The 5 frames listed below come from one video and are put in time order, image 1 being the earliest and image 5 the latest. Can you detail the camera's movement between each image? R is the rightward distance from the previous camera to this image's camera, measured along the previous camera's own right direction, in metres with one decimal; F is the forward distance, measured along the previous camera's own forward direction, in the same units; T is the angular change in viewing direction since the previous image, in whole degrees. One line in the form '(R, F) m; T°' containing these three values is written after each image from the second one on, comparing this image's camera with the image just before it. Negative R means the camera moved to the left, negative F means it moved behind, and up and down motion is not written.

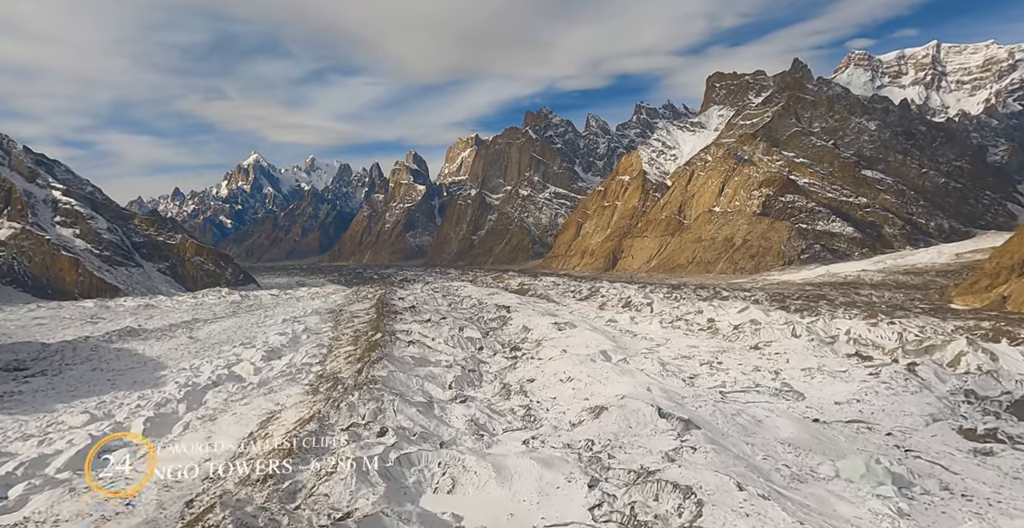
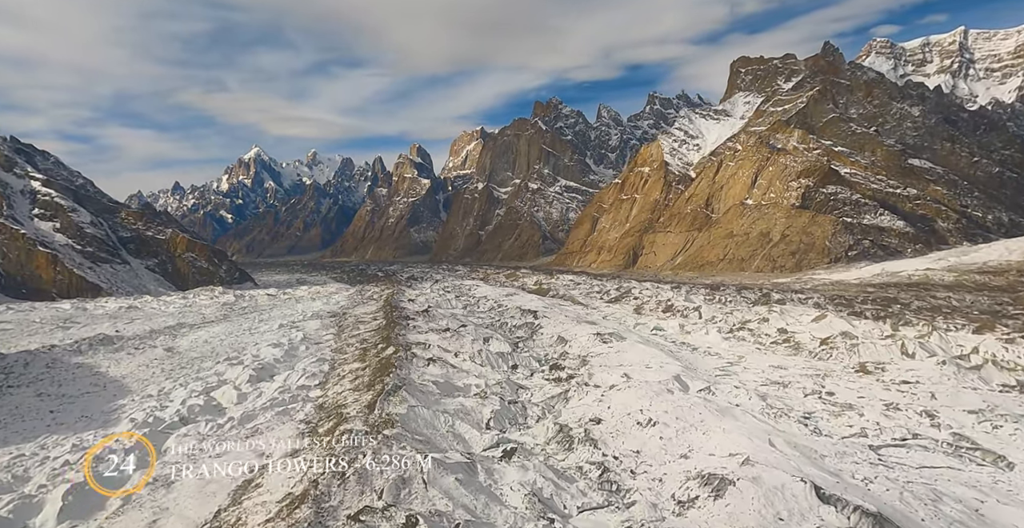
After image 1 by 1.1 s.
(-1.4, +4.5) m; 0°
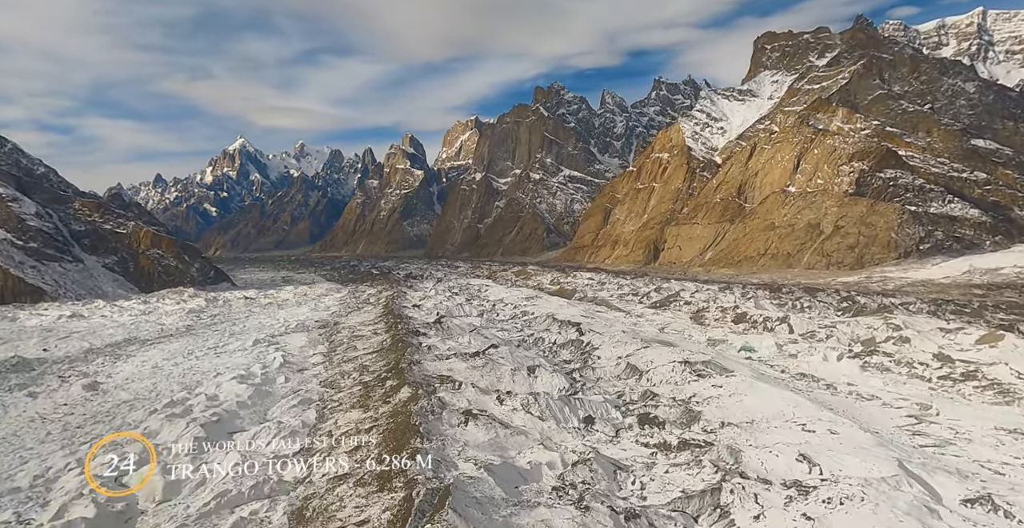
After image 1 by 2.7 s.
(-2.0, +7.0) m; +1°
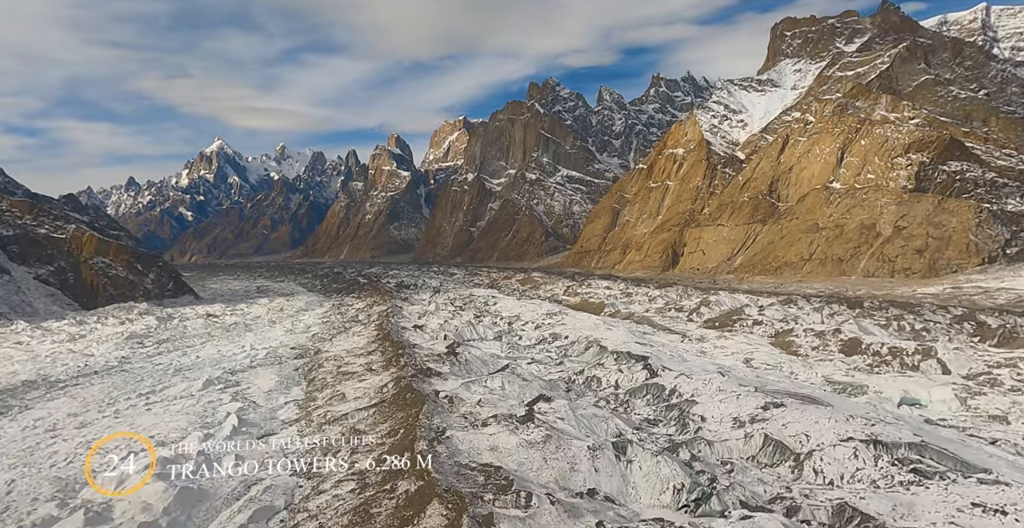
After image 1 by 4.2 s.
(-2.0, +7.0) m; +2°
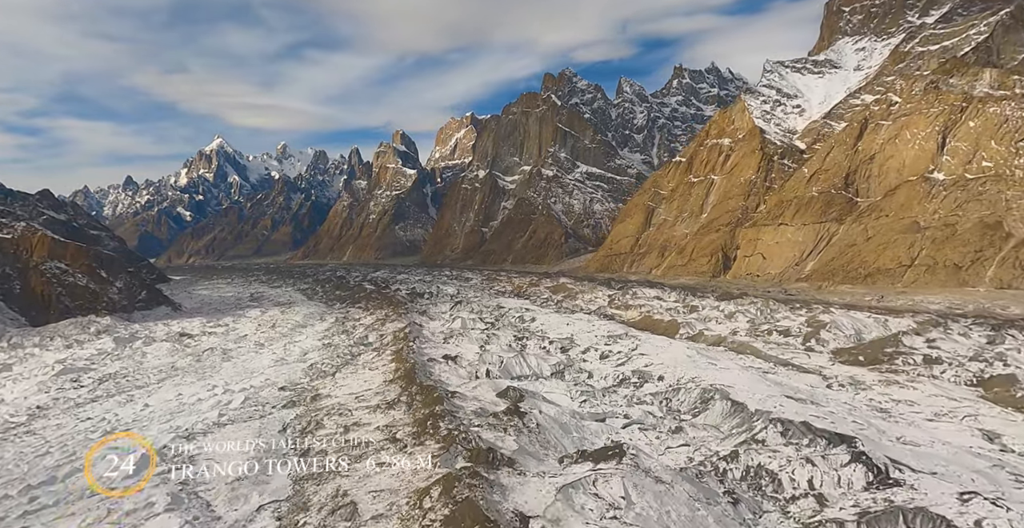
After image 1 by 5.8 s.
(-2.4, +7.8) m; 0°
